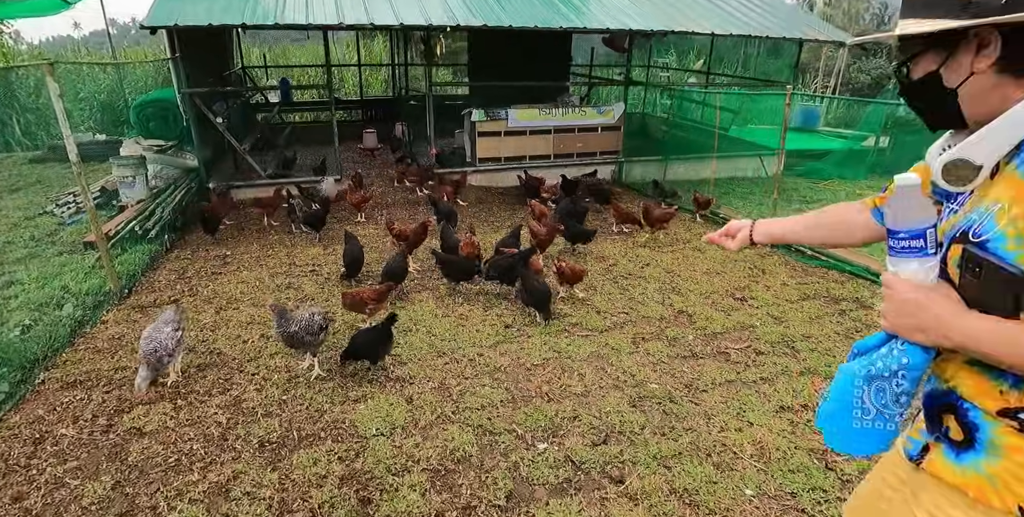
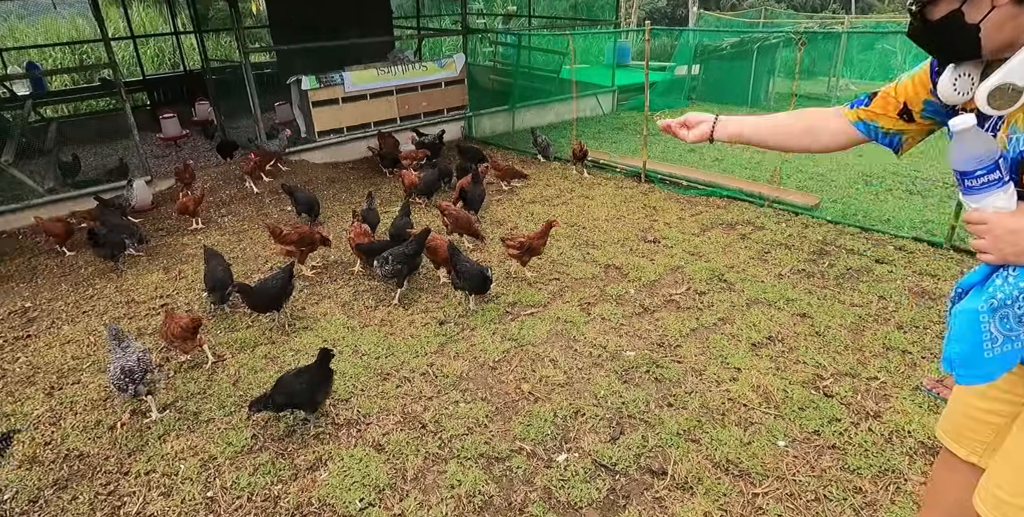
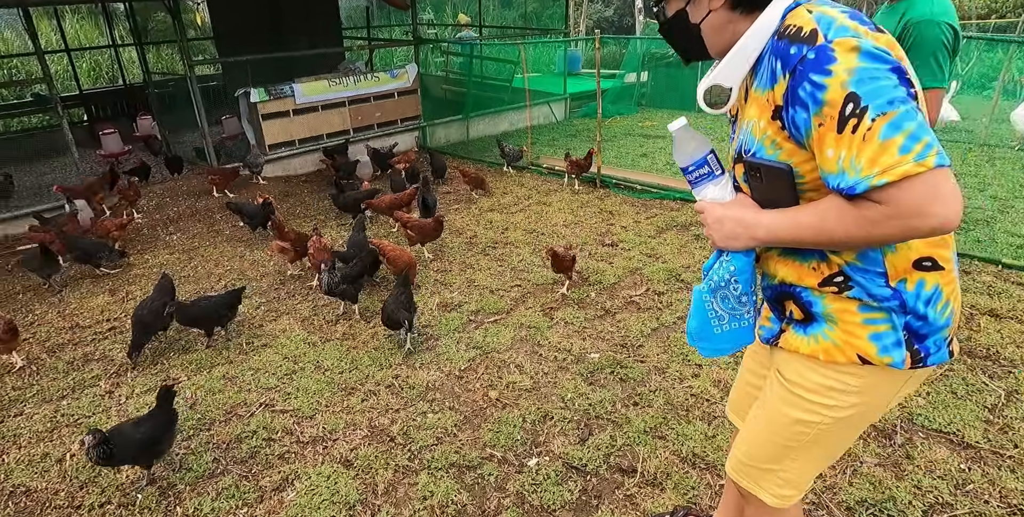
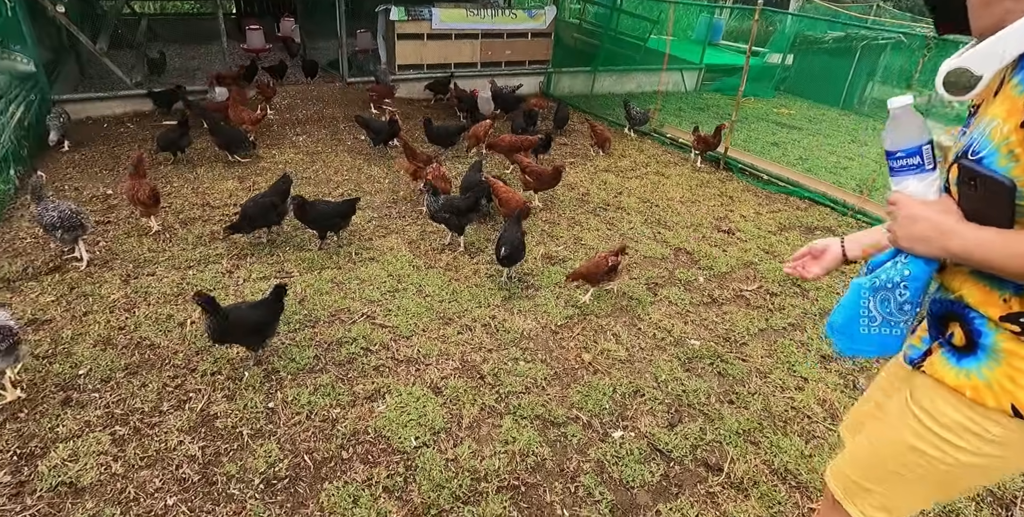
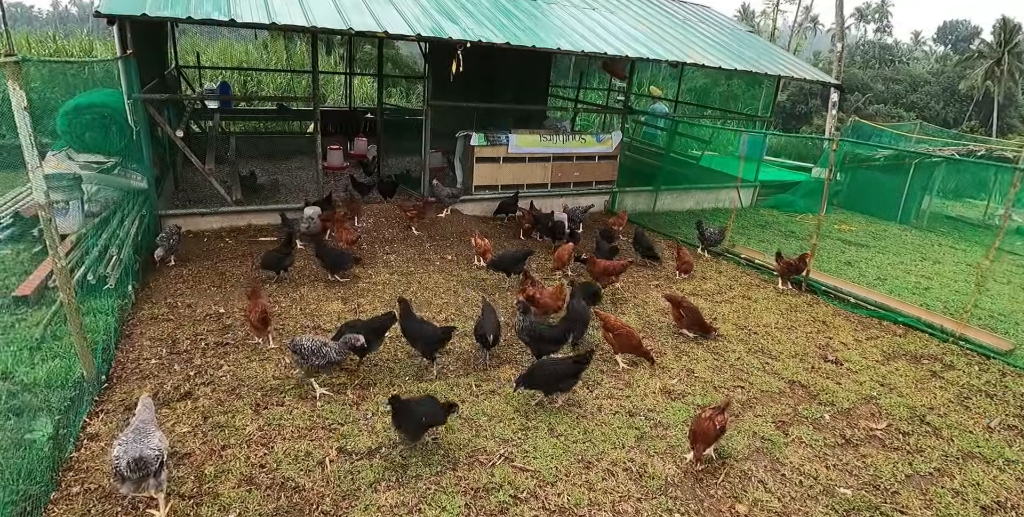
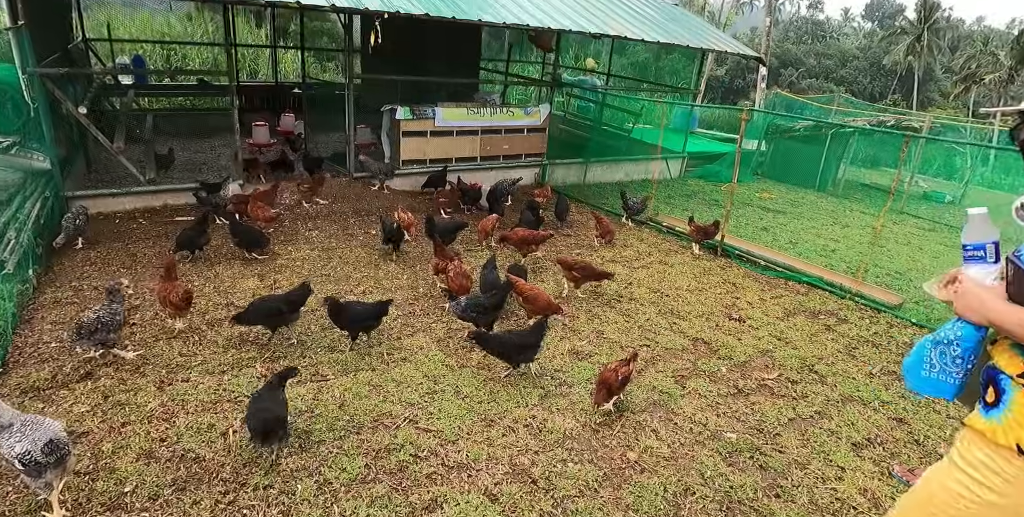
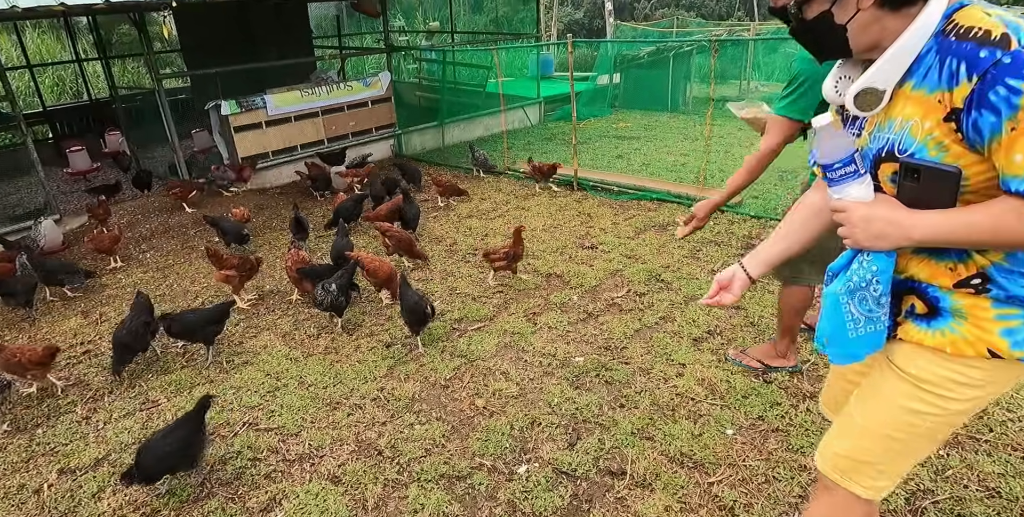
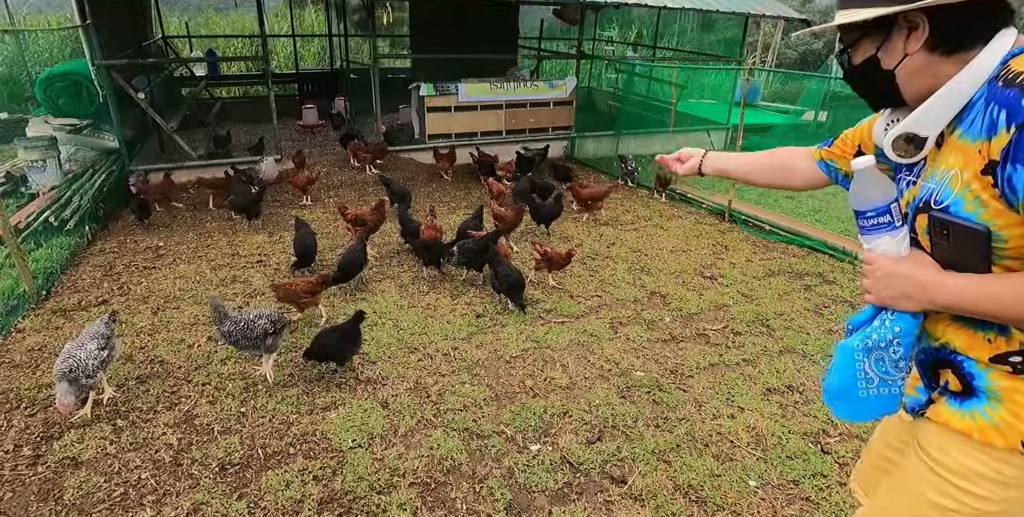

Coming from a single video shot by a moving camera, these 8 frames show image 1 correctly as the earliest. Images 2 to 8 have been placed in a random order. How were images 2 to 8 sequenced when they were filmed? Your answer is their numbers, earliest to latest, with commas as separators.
8, 2, 7, 3, 4, 6, 5
